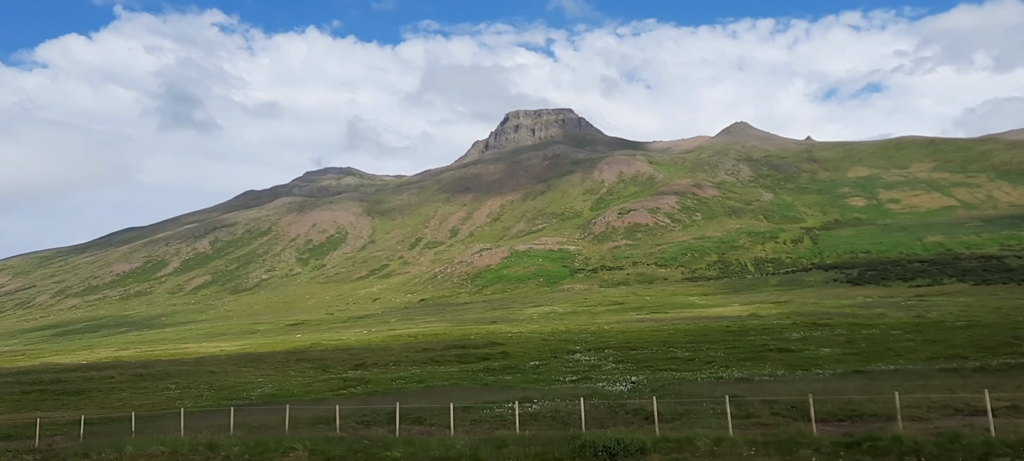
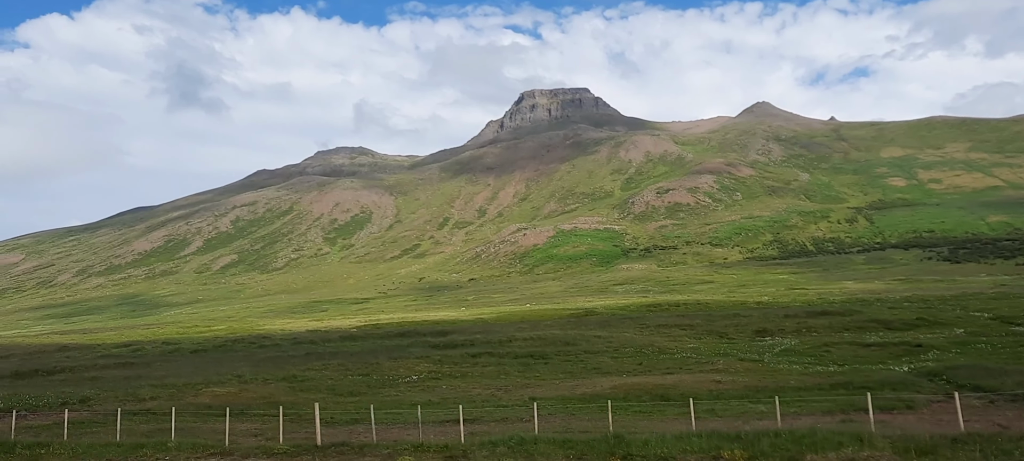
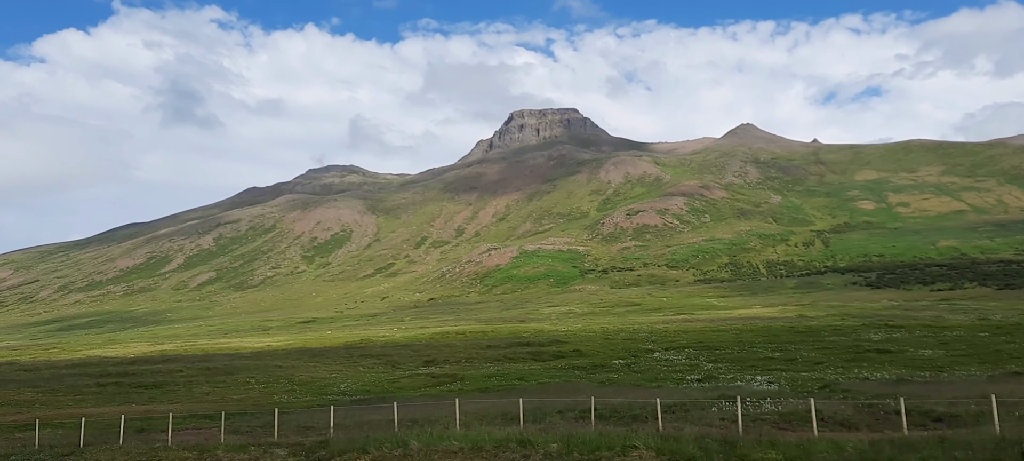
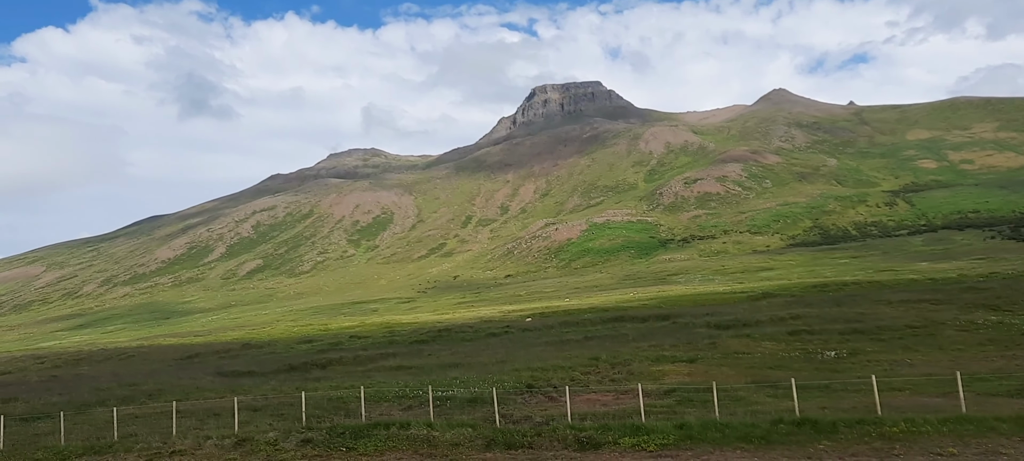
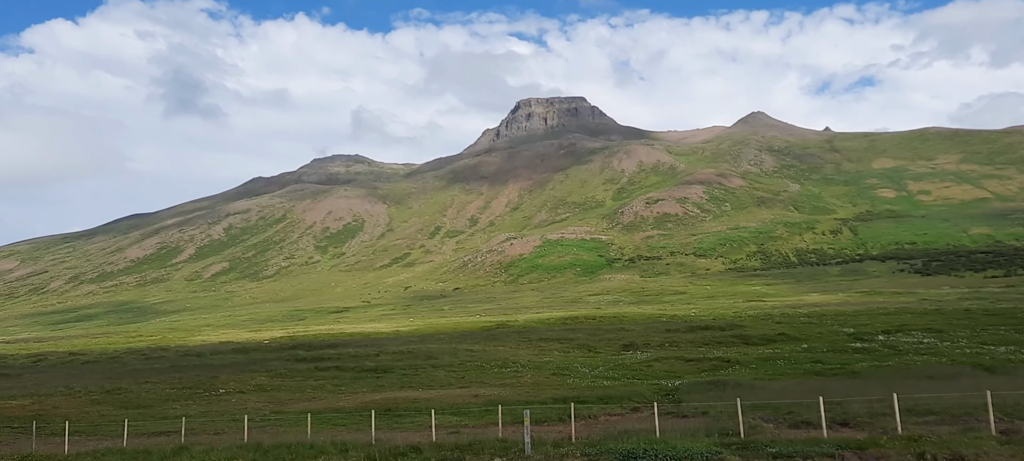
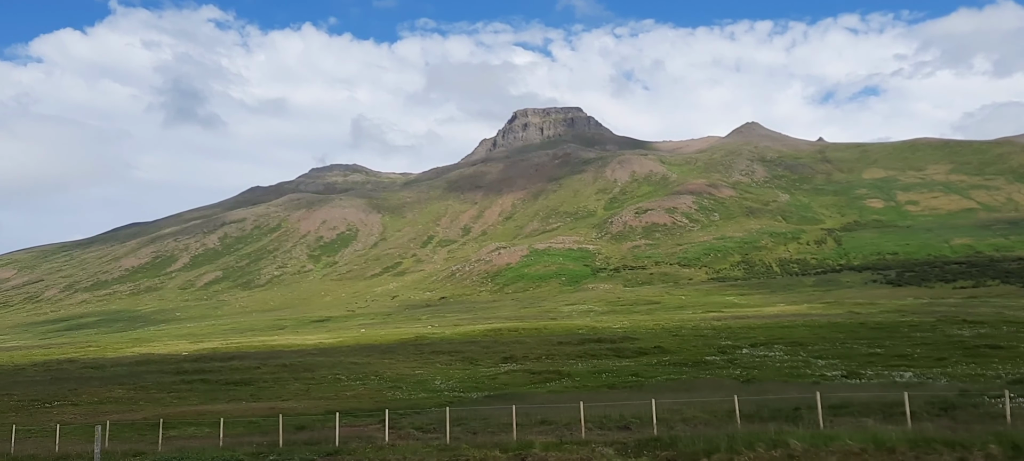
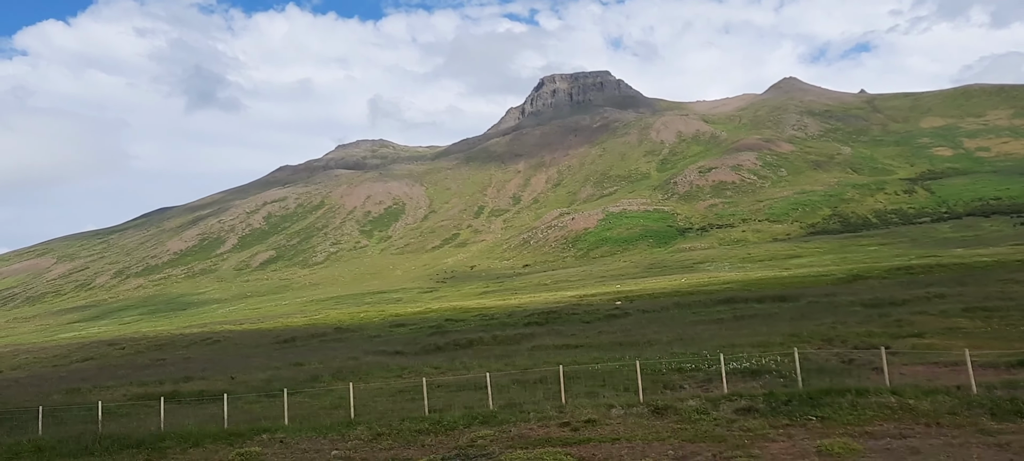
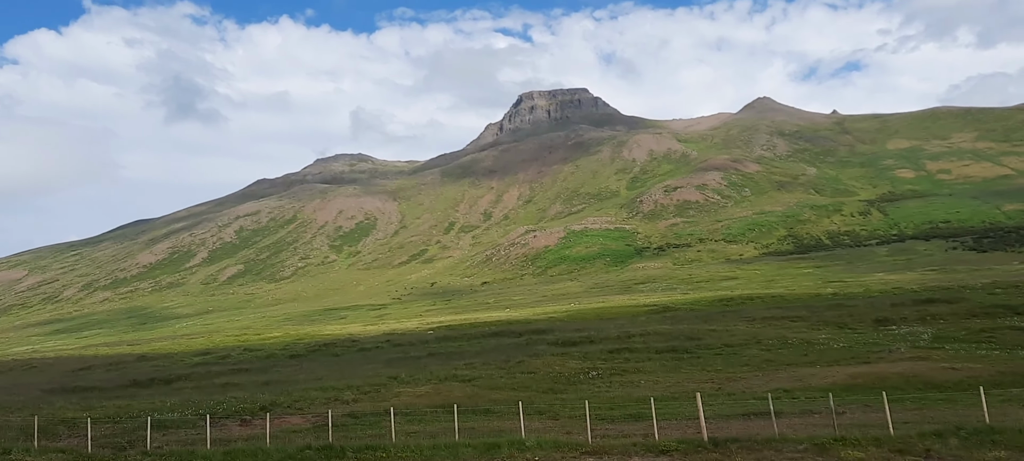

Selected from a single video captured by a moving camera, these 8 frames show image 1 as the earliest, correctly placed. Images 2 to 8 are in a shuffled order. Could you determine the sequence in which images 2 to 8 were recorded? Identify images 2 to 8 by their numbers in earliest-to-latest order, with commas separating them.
3, 6, 5, 2, 8, 4, 7
